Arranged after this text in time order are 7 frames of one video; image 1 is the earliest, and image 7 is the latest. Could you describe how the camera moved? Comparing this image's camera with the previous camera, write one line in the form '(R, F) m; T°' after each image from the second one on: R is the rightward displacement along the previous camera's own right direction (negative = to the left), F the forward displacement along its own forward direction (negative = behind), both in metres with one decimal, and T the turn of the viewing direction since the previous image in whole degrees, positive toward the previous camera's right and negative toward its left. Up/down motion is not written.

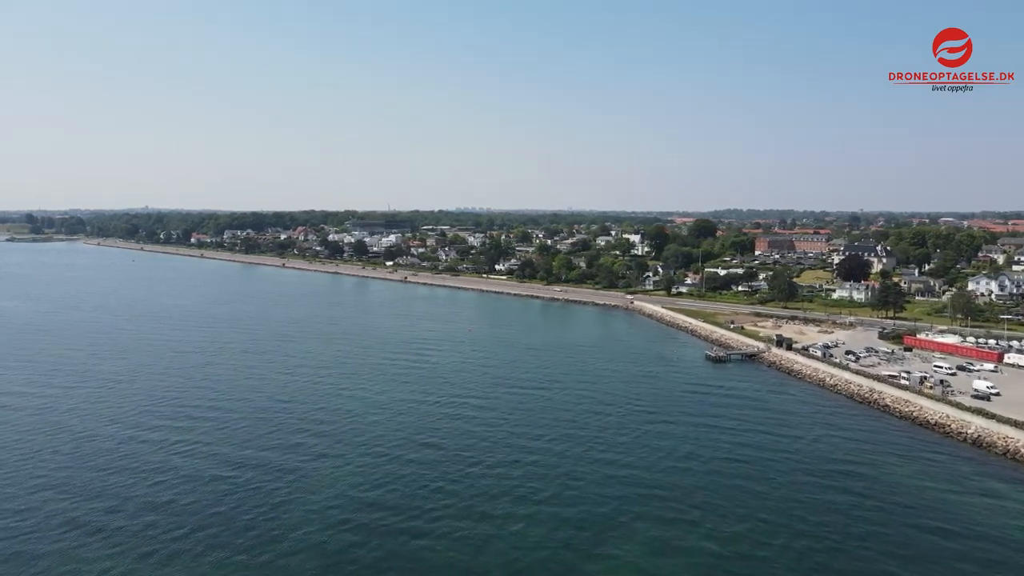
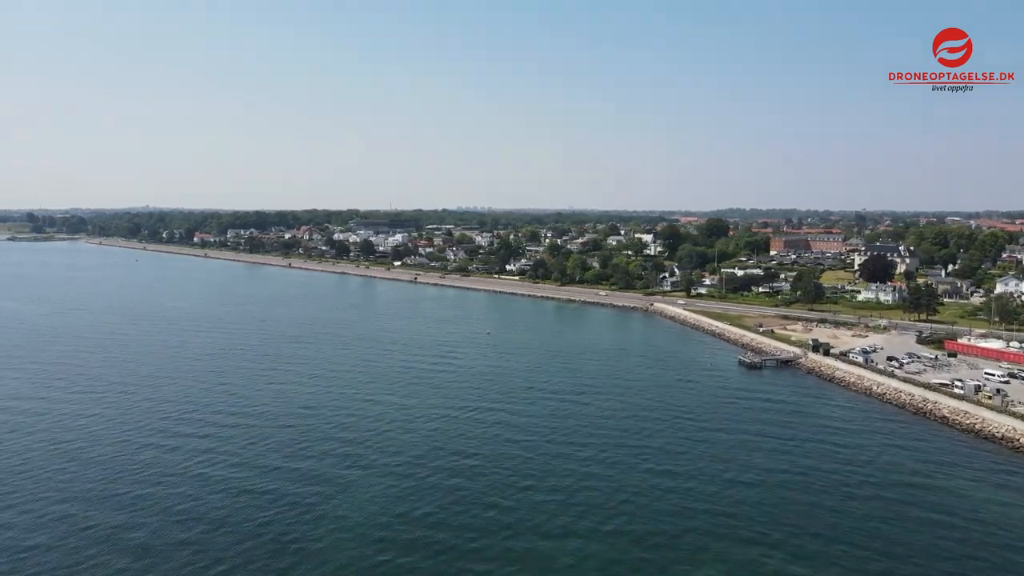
(-0.7, +0.7) m; 0°
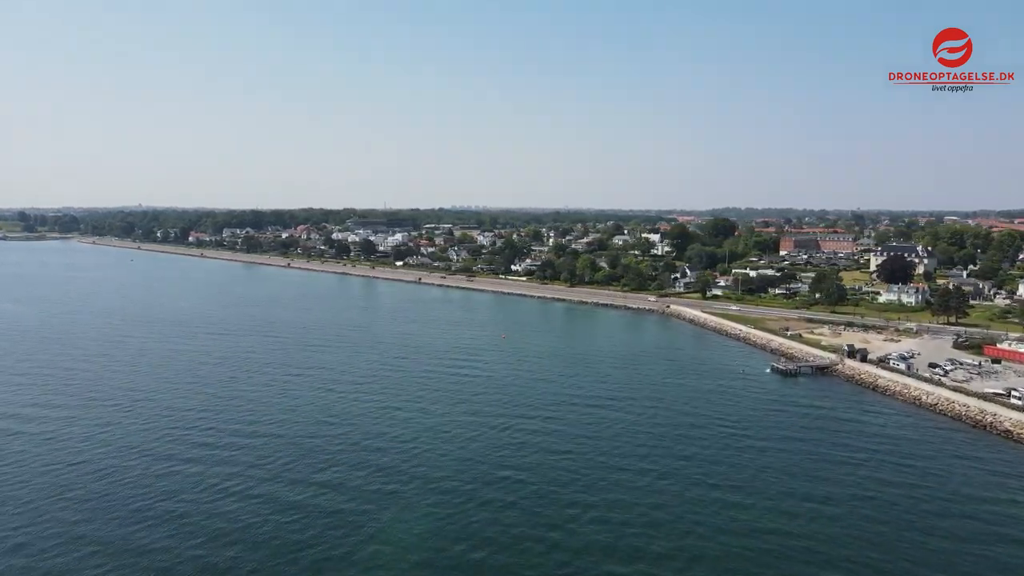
(-0.7, +0.8) m; 0°
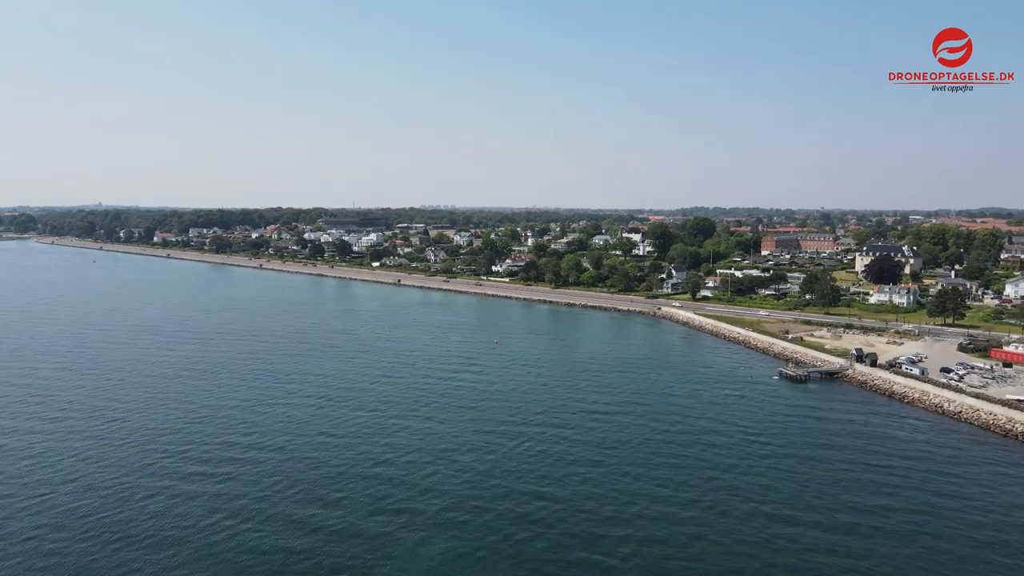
(-0.7, +0.9) m; +2°
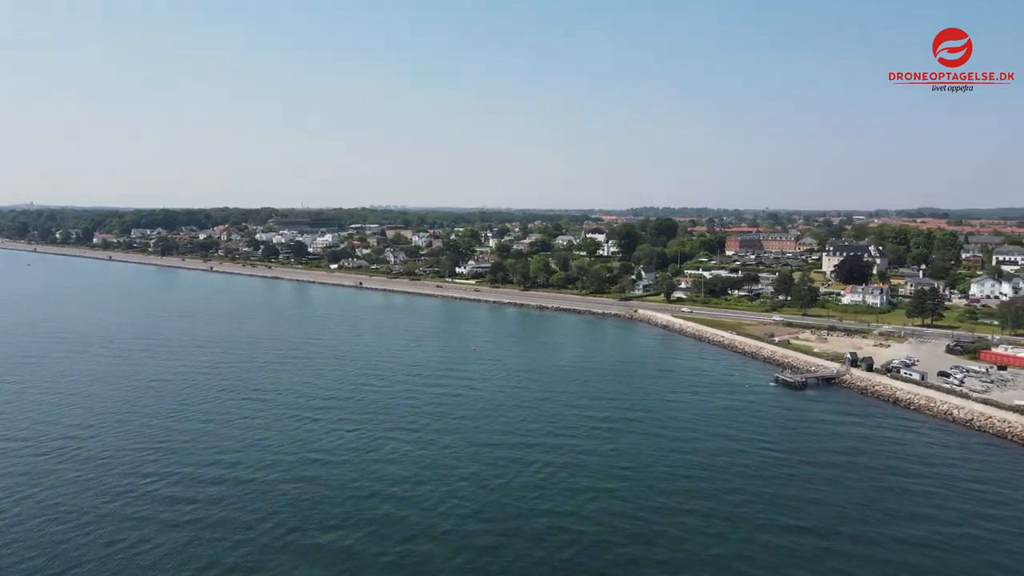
(-0.7, +1.2) m; +4°
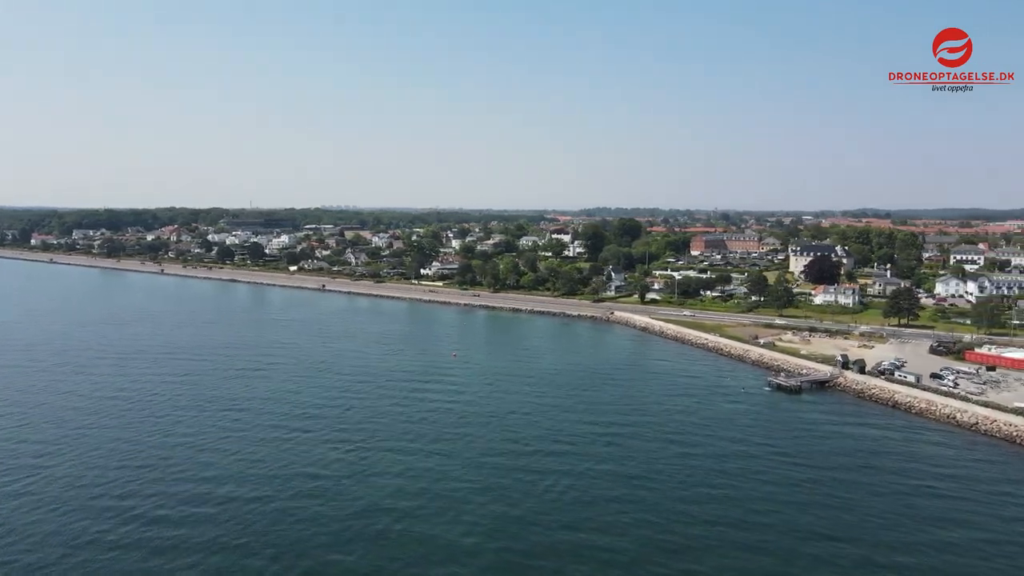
(-0.7, +0.8) m; +4°
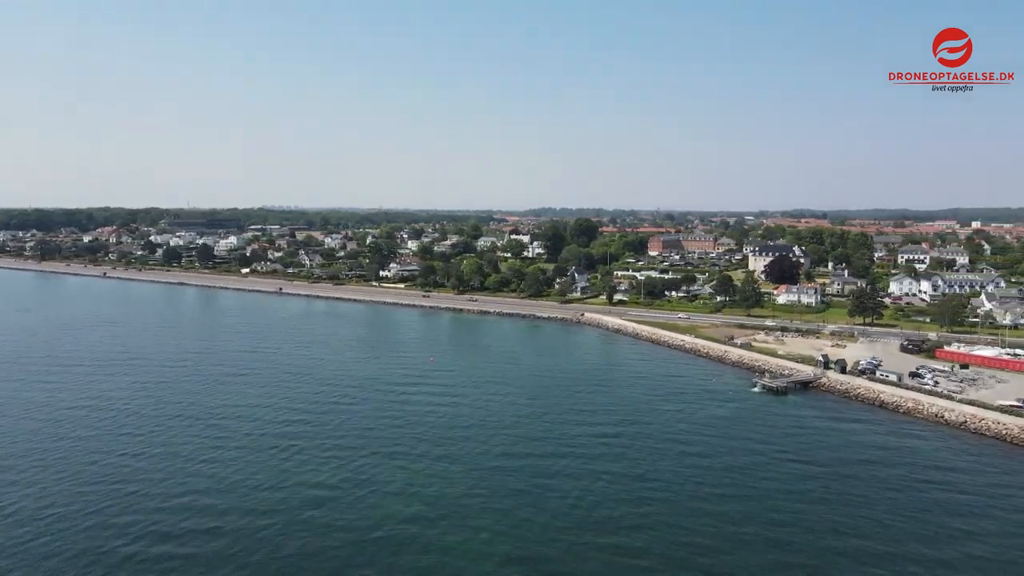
(-0.9, +0.5) m; +5°
